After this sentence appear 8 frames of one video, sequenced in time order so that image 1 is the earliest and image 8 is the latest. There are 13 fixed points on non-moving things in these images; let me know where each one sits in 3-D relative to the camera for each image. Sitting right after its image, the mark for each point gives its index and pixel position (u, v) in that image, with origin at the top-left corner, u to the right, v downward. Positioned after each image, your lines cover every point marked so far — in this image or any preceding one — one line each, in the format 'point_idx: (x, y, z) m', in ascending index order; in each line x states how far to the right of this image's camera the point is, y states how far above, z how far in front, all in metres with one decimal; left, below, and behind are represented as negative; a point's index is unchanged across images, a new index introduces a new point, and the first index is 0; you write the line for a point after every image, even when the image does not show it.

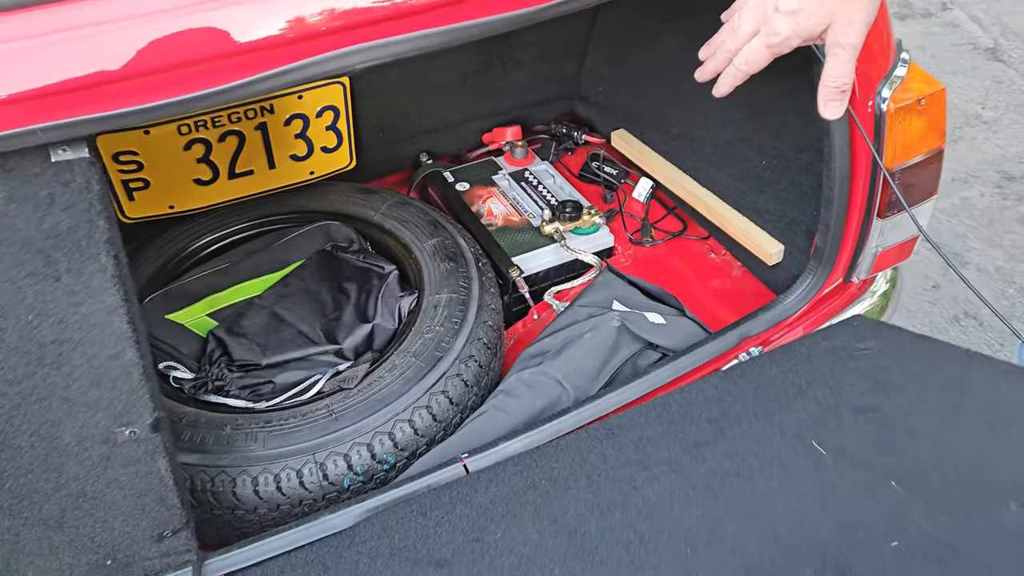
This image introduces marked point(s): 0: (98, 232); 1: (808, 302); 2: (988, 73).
0: (-0.3, +0.1, +0.6) m
1: (+0.3, 0.0, +0.9) m
2: (+1.3, +0.6, +2.2) m
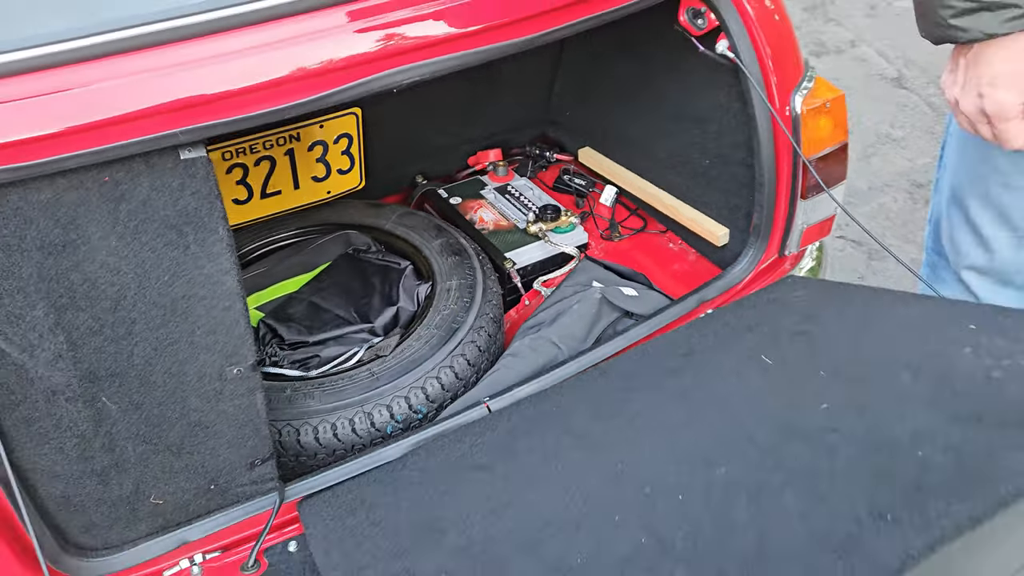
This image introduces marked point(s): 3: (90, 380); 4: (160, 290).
0: (-0.3, +0.1, +0.8) m
1: (+0.3, 0.0, +1.2) m
2: (+1.2, +0.6, +2.6) m
3: (-0.4, -0.1, +0.8) m
4: (-0.3, 0.0, +0.8) m
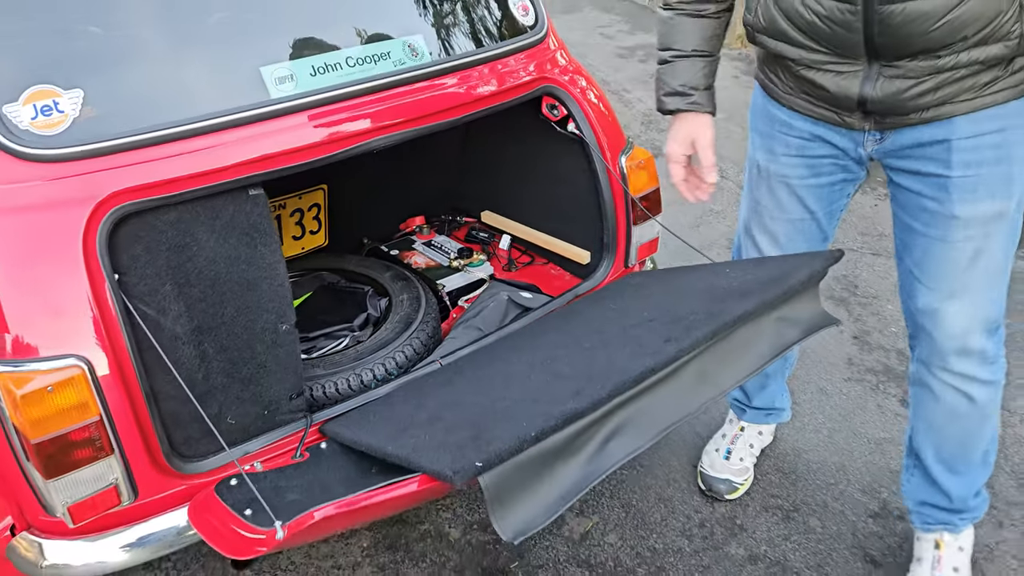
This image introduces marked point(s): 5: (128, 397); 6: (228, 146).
0: (-0.4, +0.1, +1.3) m
1: (+0.2, 0.0, +1.7) m
2: (+0.8, +0.4, +3.3) m
3: (-0.5, -0.1, +1.3) m
4: (-0.4, 0.0, +1.3) m
5: (-0.6, -0.2, +1.2) m
6: (-0.5, +0.2, +1.3) m
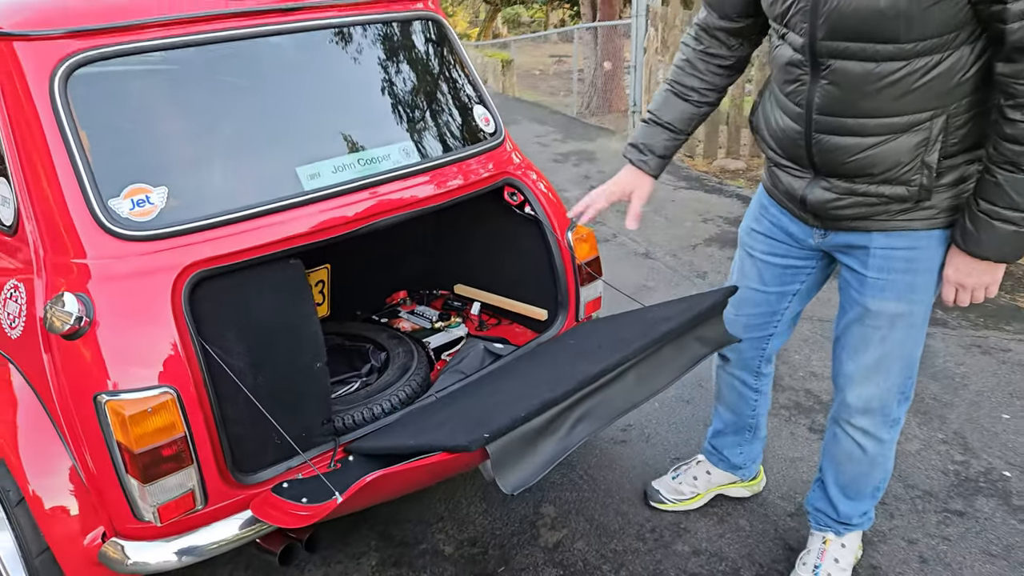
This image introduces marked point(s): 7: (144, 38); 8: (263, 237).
0: (-0.4, 0.0, +1.7) m
1: (+0.1, -0.1, +2.2) m
2: (+0.6, +0.1, +3.8) m
3: (-0.5, -0.2, +1.6) m
4: (-0.5, -0.1, +1.7) m
5: (-0.6, -0.2, +1.6) m
6: (-0.5, +0.1, +1.7) m
7: (-0.8, +0.5, +1.7) m
8: (-0.5, +0.1, +1.7) m
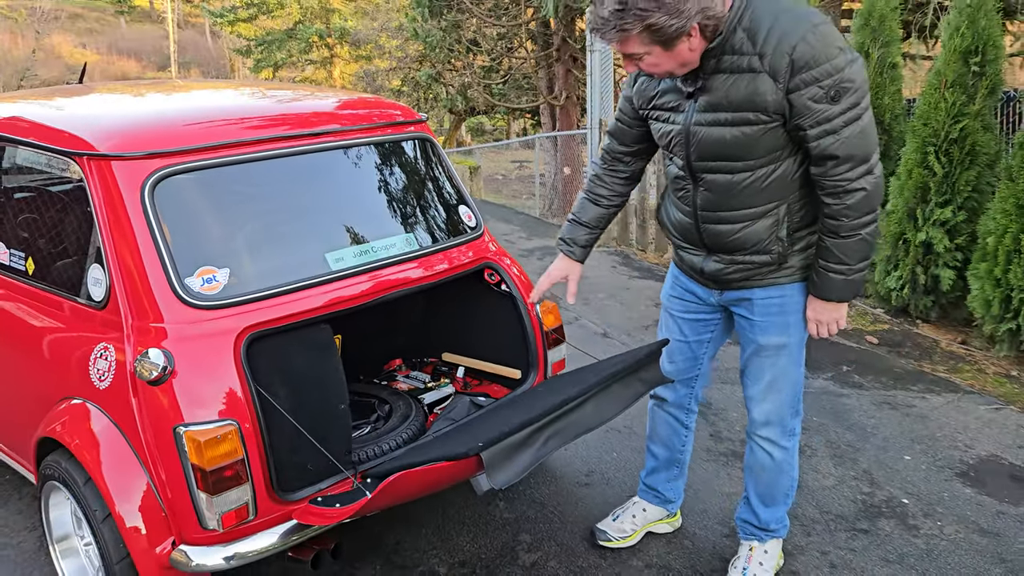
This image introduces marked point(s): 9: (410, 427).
0: (-0.5, -0.2, +2.2) m
1: (+0.1, -0.3, +2.6) m
2: (+0.5, -0.3, +4.3) m
3: (-0.6, -0.3, +2.1) m
4: (-0.5, -0.2, +2.2) m
5: (-0.6, -0.4, +2.0) m
6: (-0.6, 0.0, +2.2) m
7: (-0.8, +0.4, +2.3) m
8: (-0.6, 0.0, +2.2) m
9: (-0.3, -0.4, +2.4) m
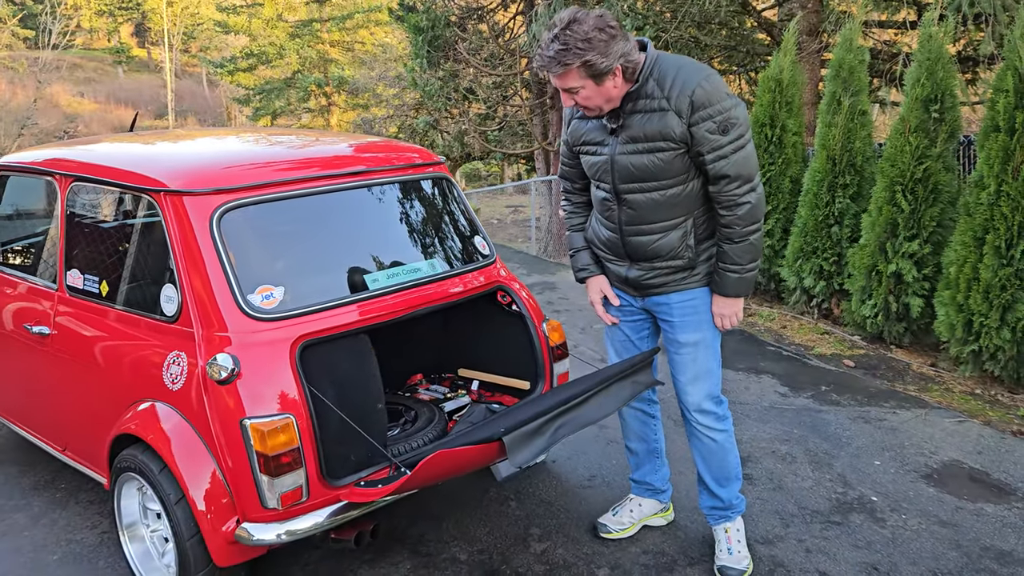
0: (-0.4, -0.2, +2.5) m
1: (+0.1, -0.4, +3.0) m
2: (+0.5, -0.4, +4.7) m
3: (-0.5, -0.4, +2.4) m
4: (-0.5, -0.3, +2.5) m
5: (-0.6, -0.4, +2.3) m
6: (-0.5, -0.1, +2.5) m
7: (-0.8, +0.3, +2.6) m
8: (-0.5, -0.1, +2.5) m
9: (-0.3, -0.5, +2.7) m
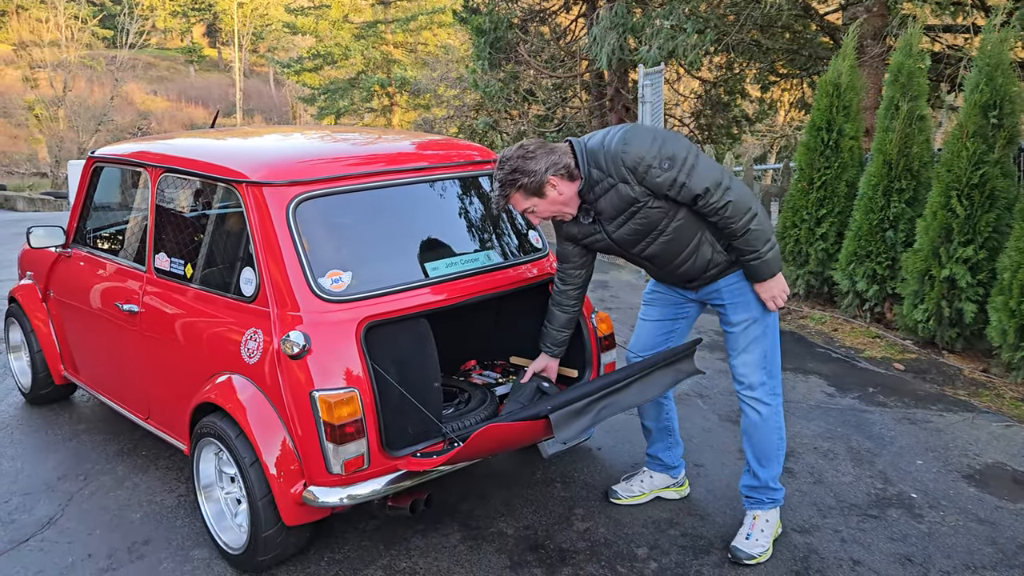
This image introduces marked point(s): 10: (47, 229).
0: (-0.3, -0.2, +2.7) m
1: (+0.3, -0.3, +3.1) m
2: (+0.8, -0.4, +4.8) m
3: (-0.4, -0.3, +2.6) m
4: (-0.3, -0.2, +2.7) m
5: (-0.4, -0.4, +2.5) m
6: (-0.3, 0.0, +2.7) m
7: (-0.6, +0.4, +2.8) m
8: (-0.4, -0.1, +2.7) m
9: (-0.1, -0.4, +2.9) m
10: (-2.2, +0.3, +3.8) m
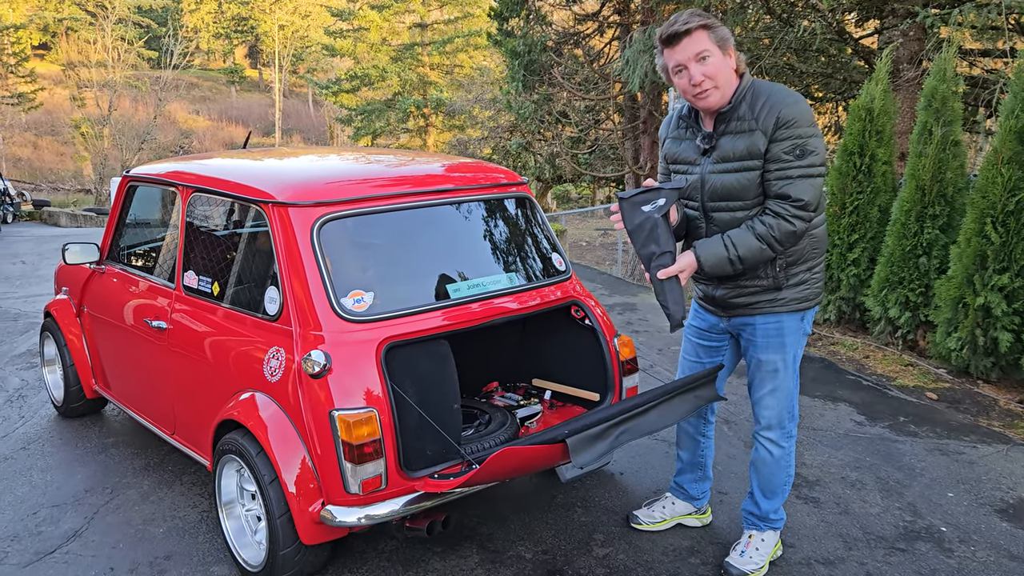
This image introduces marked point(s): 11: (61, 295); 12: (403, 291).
0: (-0.2, -0.2, +2.7) m
1: (+0.4, -0.4, +3.1) m
2: (+0.9, -0.6, +4.7) m
3: (-0.3, -0.4, +2.6) m
4: (-0.2, -0.3, +2.7) m
5: (-0.4, -0.4, +2.5) m
6: (-0.3, -0.1, +2.8) m
7: (-0.5, +0.3, +2.9) m
8: (-0.3, -0.1, +2.7) m
9: (0.0, -0.5, +2.9) m
10: (-2.1, +0.2, +3.9) m
11: (-2.4, 0.0, +4.3) m
12: (-0.4, 0.0, +2.9) m
